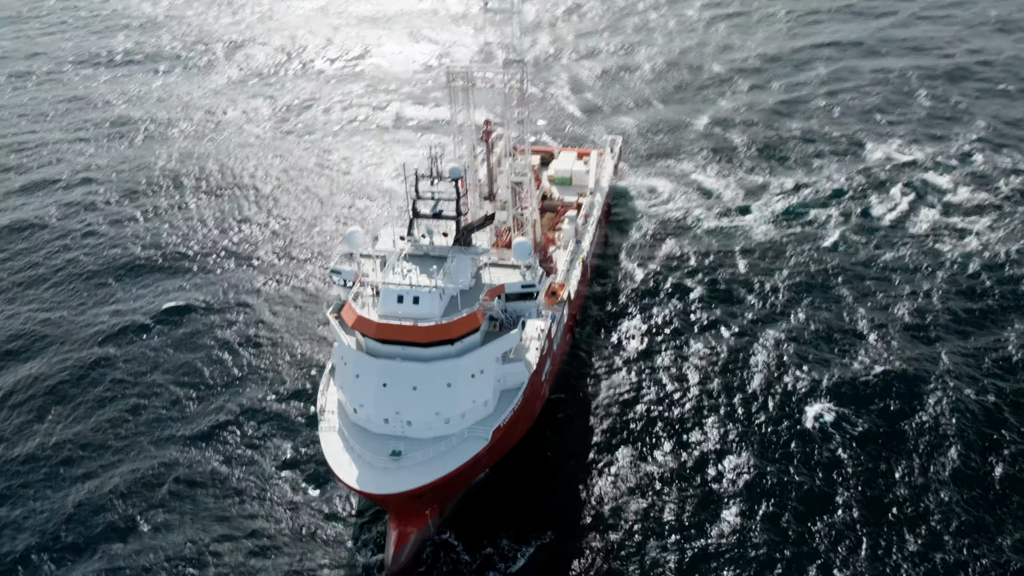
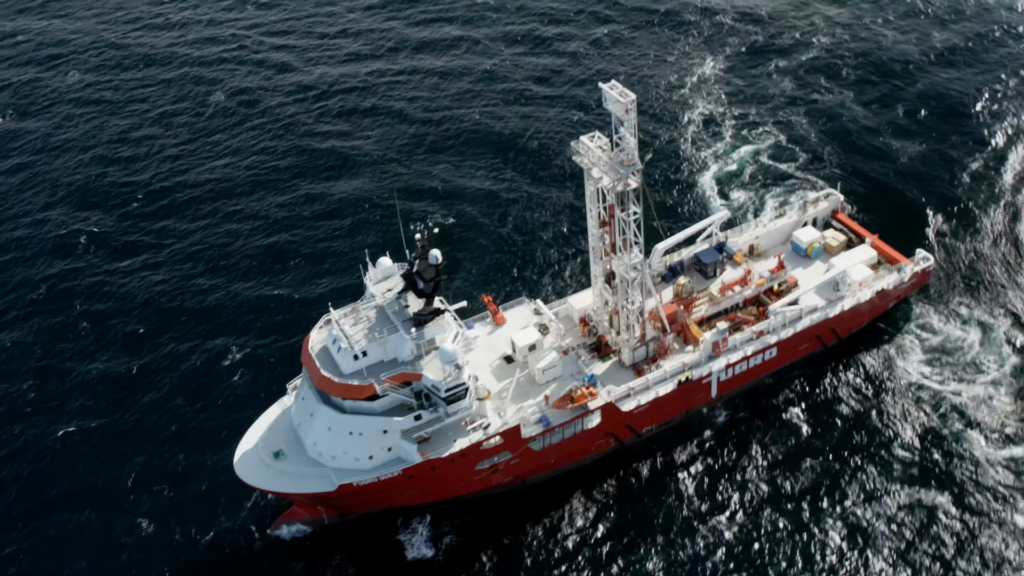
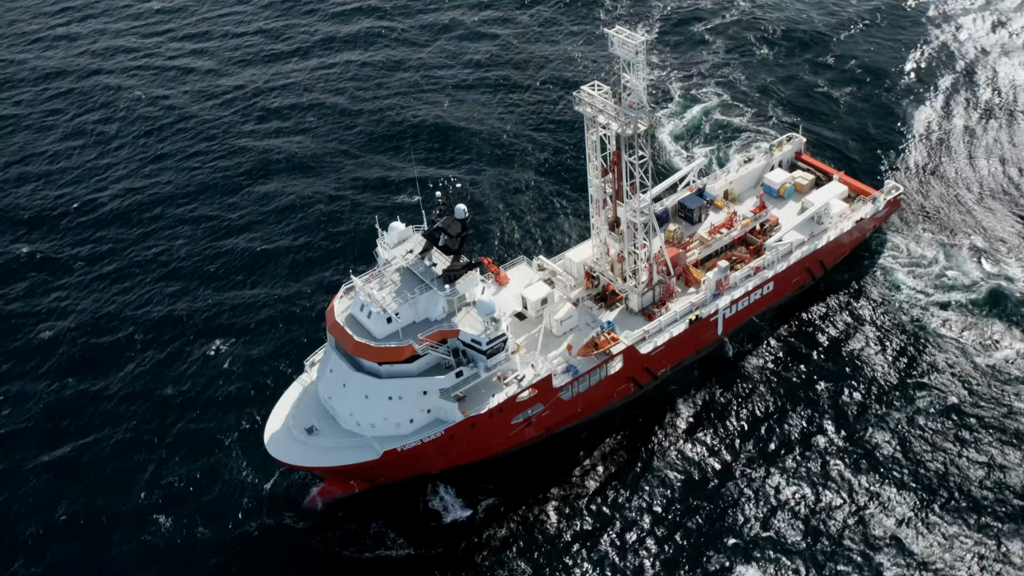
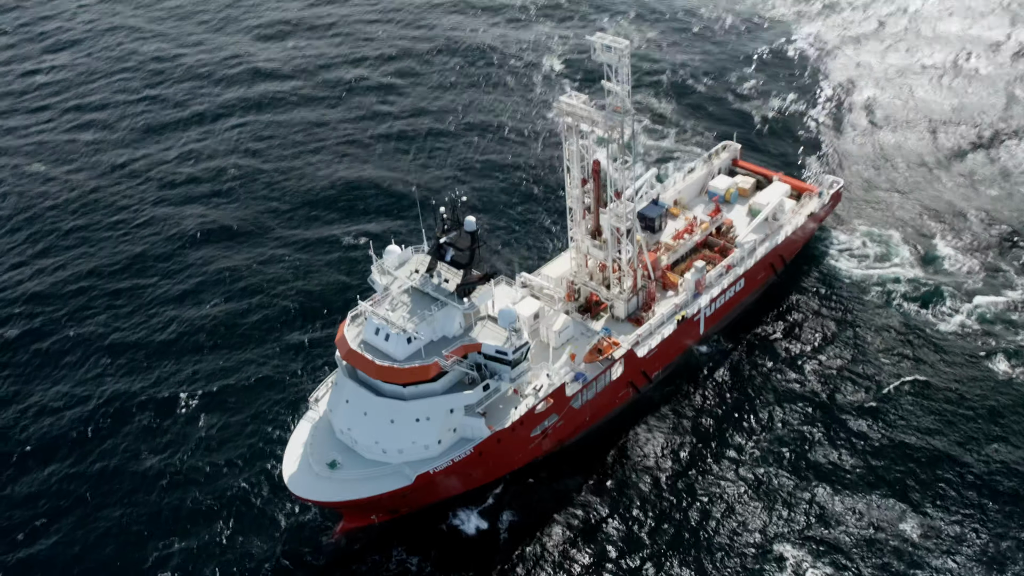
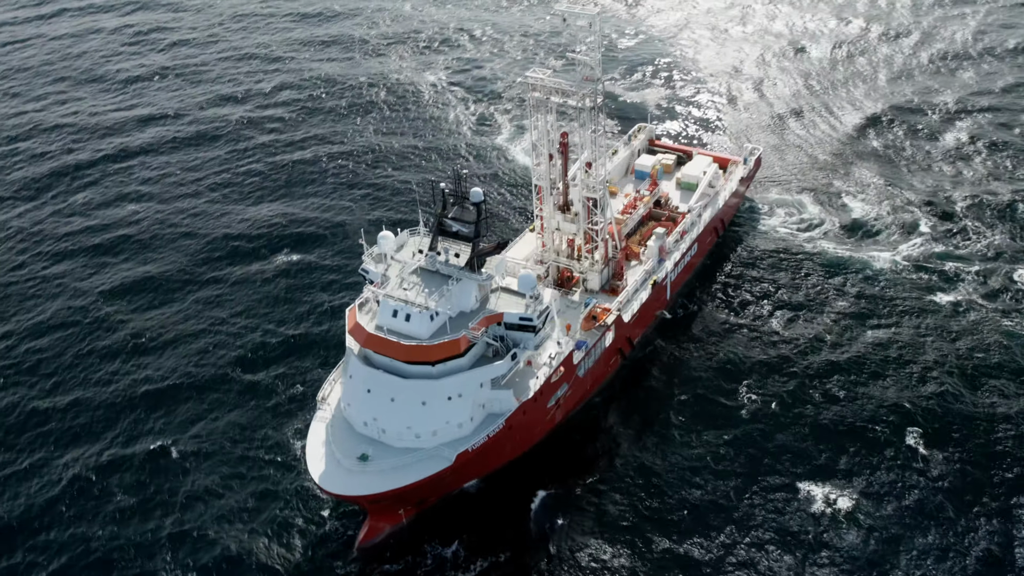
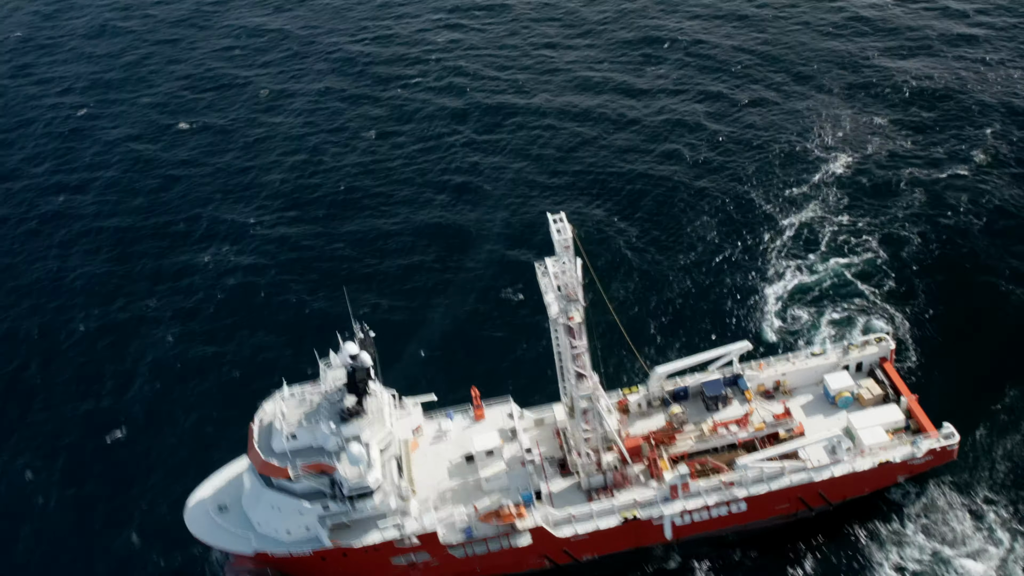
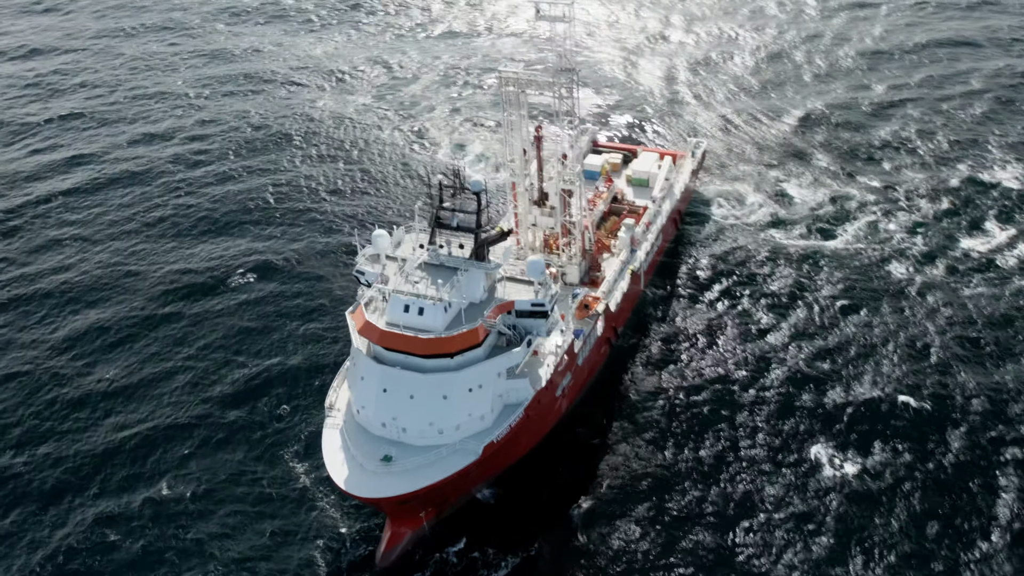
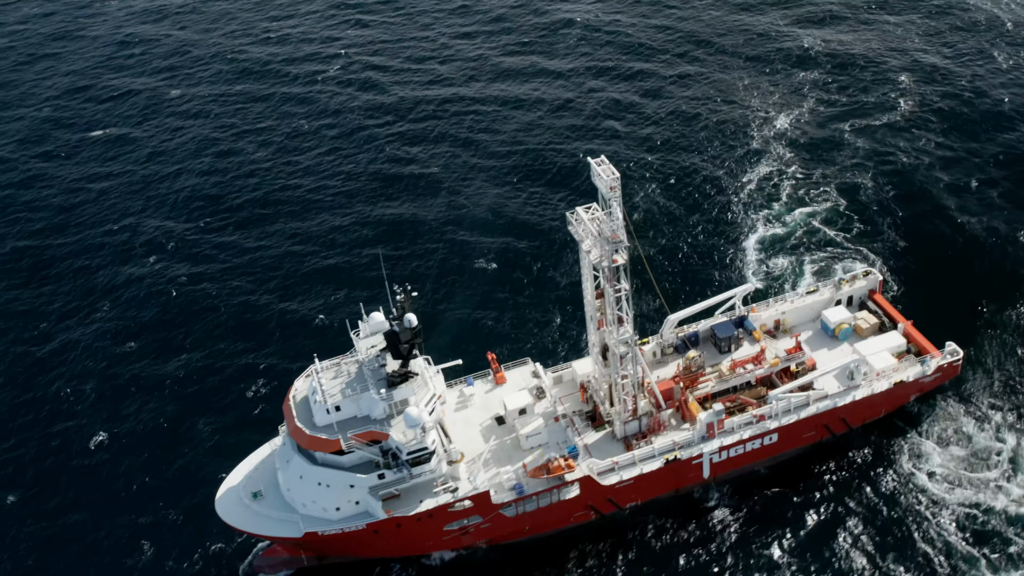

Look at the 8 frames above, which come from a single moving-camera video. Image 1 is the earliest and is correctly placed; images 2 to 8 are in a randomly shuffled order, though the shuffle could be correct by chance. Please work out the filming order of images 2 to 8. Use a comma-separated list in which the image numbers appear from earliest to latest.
7, 5, 4, 3, 2, 8, 6
